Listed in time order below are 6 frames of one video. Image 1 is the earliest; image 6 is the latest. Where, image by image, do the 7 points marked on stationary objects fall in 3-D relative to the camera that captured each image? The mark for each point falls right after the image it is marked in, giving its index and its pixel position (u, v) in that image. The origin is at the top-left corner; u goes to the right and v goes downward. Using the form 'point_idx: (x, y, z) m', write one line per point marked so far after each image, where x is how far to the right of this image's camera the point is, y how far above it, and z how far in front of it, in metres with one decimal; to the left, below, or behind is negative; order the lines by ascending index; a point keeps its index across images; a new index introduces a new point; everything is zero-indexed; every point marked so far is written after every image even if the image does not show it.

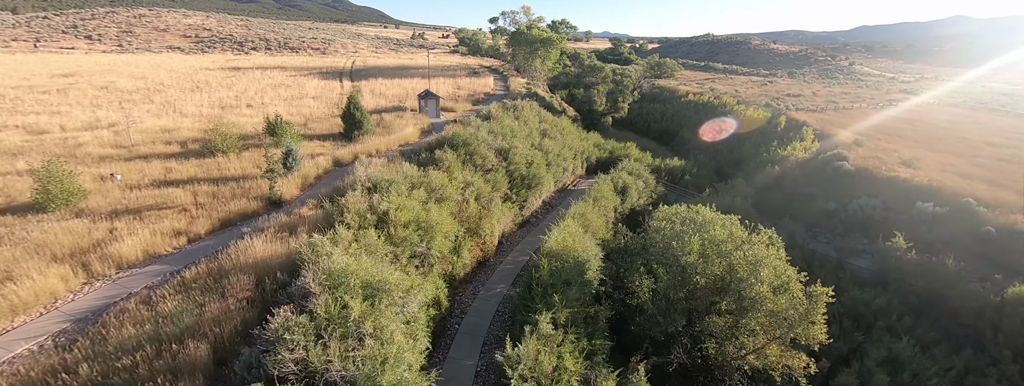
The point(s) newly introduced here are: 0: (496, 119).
0: (-0.8, +3.6, +19.7) m
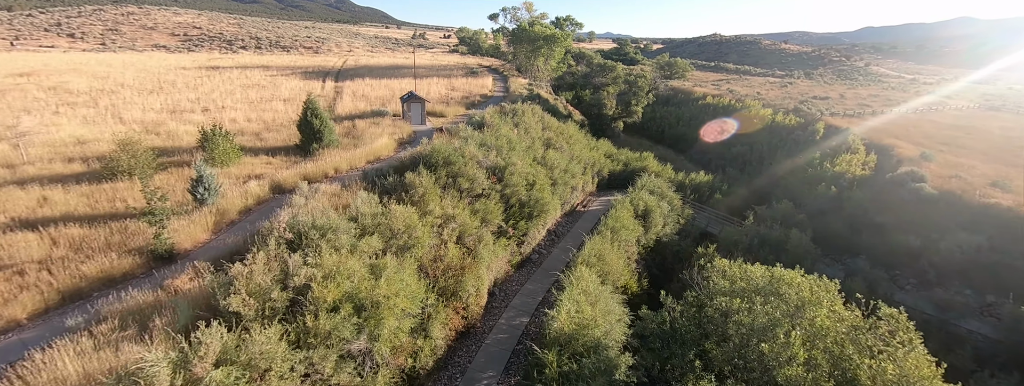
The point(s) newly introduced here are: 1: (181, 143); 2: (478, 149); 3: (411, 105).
0: (-0.9, +2.6, +16.4) m
1: (-11.0, +1.7, +13.6) m
2: (-1.1, +1.4, +13.1) m
3: (-4.5, +3.9, +18.0) m
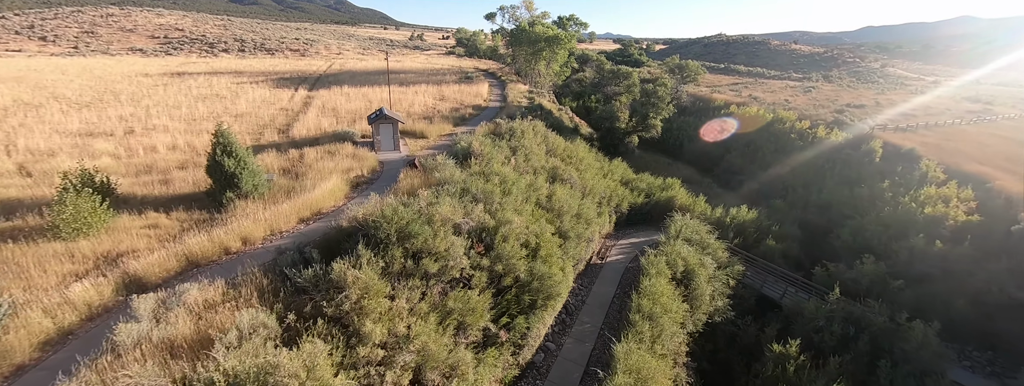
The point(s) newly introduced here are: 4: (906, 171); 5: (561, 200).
0: (-1.0, +1.0, +12.6) m
1: (-11.1, 0.0, +9.7) m
2: (-1.2, -0.2, +9.2) m
3: (-4.6, +2.3, +14.2) m
4: (+16.4, +0.9, +17.1) m
5: (+1.4, -0.2, +12.1) m
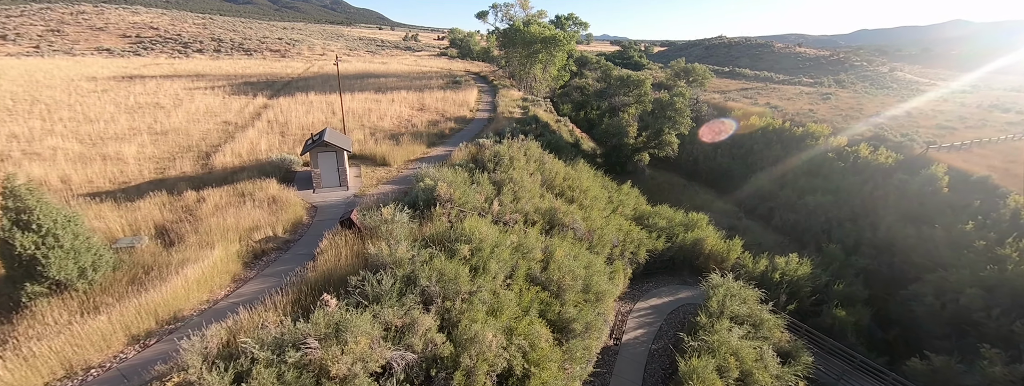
0: (-1.4, -0.3, +9.0) m
1: (-11.5, -1.3, +6.1) m
2: (-1.6, -1.6, +5.7) m
3: (-5.0, +1.0, +10.6) m
4: (+15.9, -0.5, +13.7) m
5: (+1.0, -1.6, +8.6) m
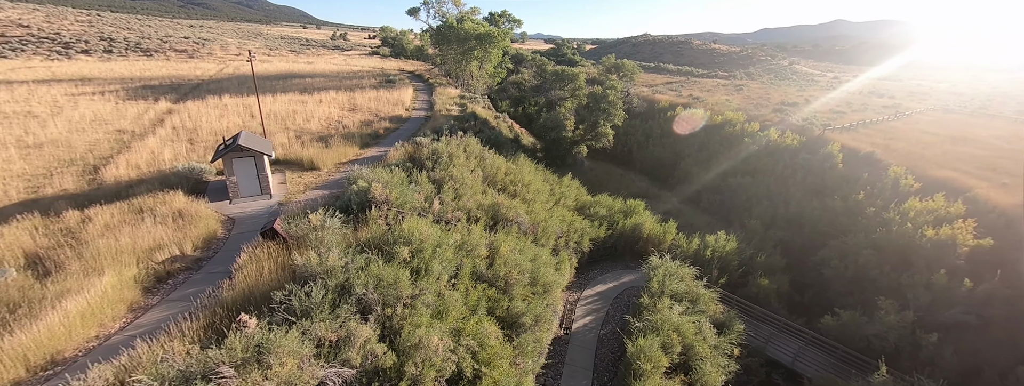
0: (-2.7, -0.4, +8.5) m
1: (-12.2, -1.9, +4.2) m
2: (-2.3, -1.6, +5.2) m
3: (-6.5, +0.7, +9.6) m
4: (+13.9, +0.5, +15.5) m
5: (-0.1, -1.5, +8.4) m
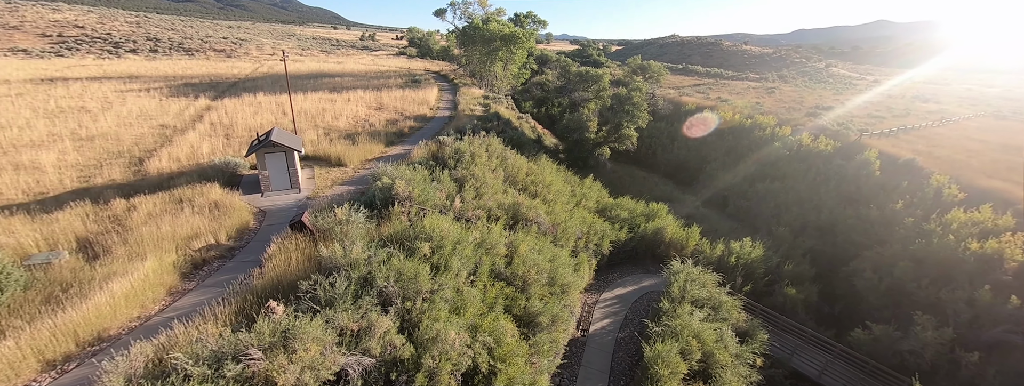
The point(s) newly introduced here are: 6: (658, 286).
0: (-2.3, -0.3, +8.7) m
1: (-12.0, -1.6, +5.0) m
2: (-2.1, -1.5, +5.3) m
3: (-6.0, +0.9, +10.0) m
4: (+14.6, +0.2, +14.8) m
5: (+0.3, -1.5, +8.5) m
6: (+4.2, -2.7, +11.7) m
